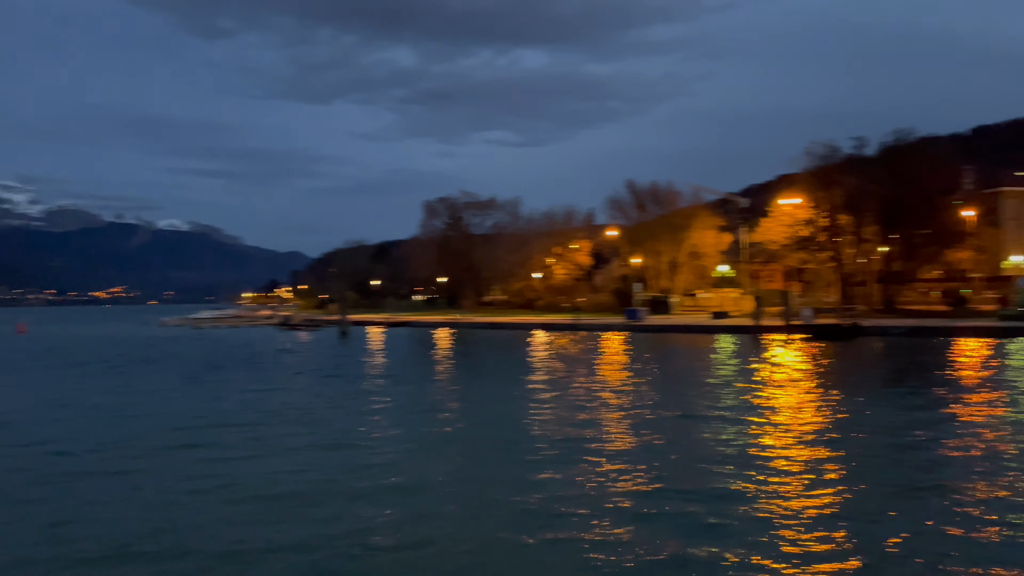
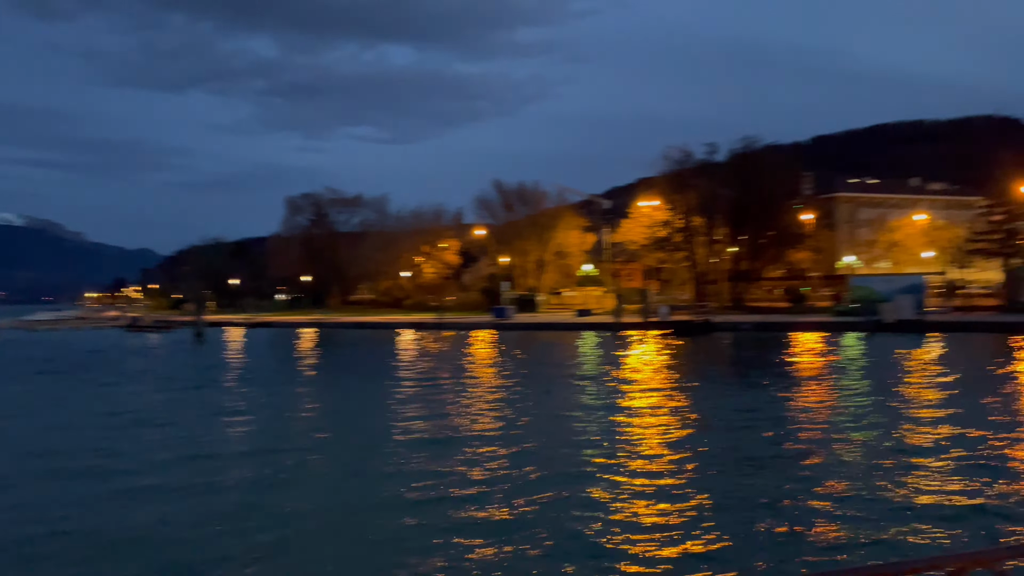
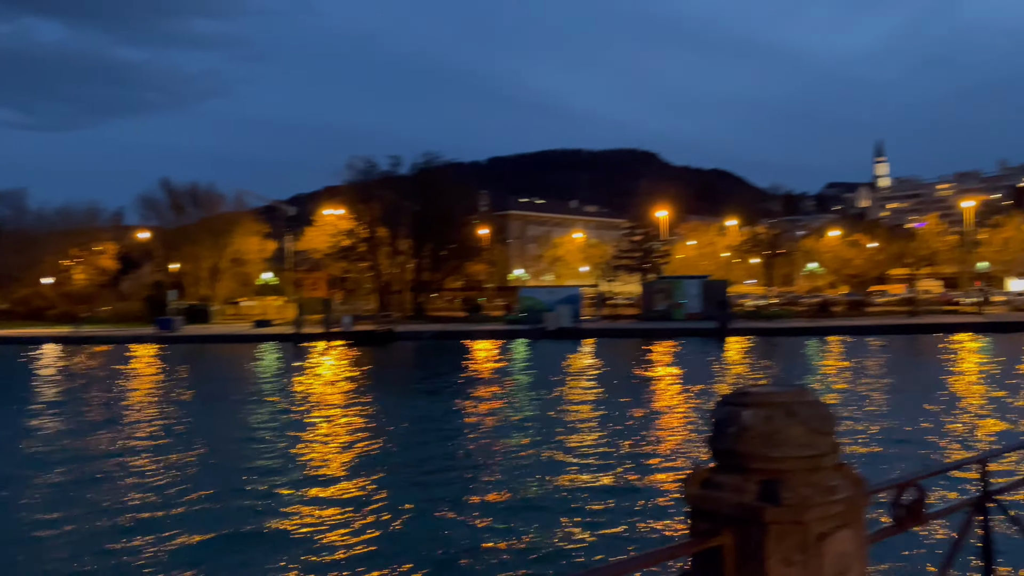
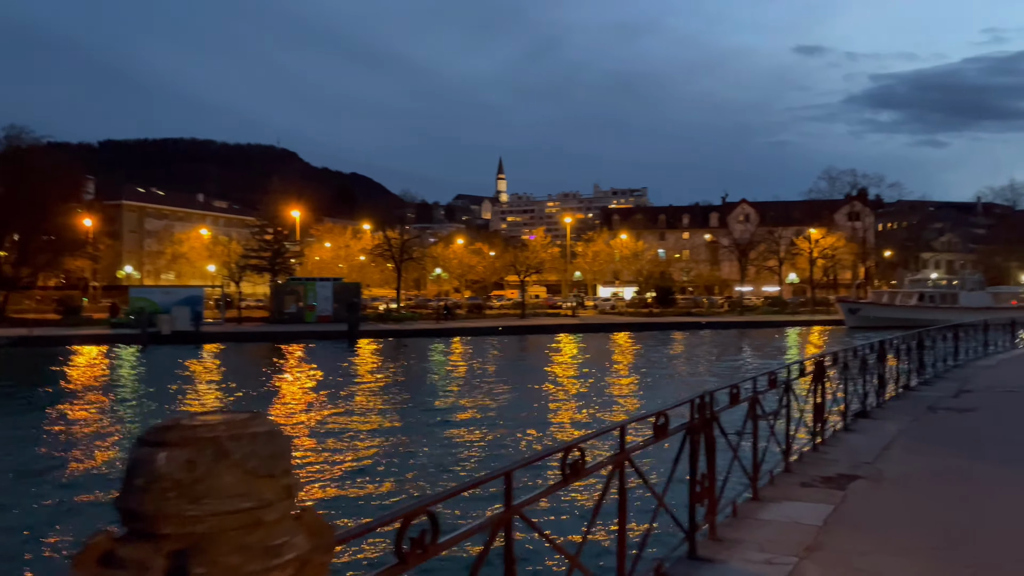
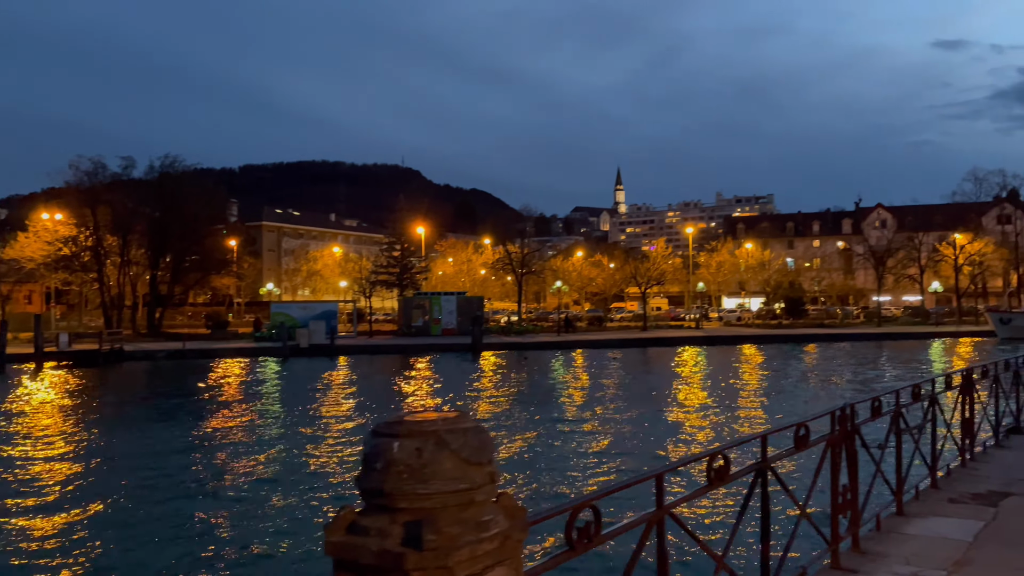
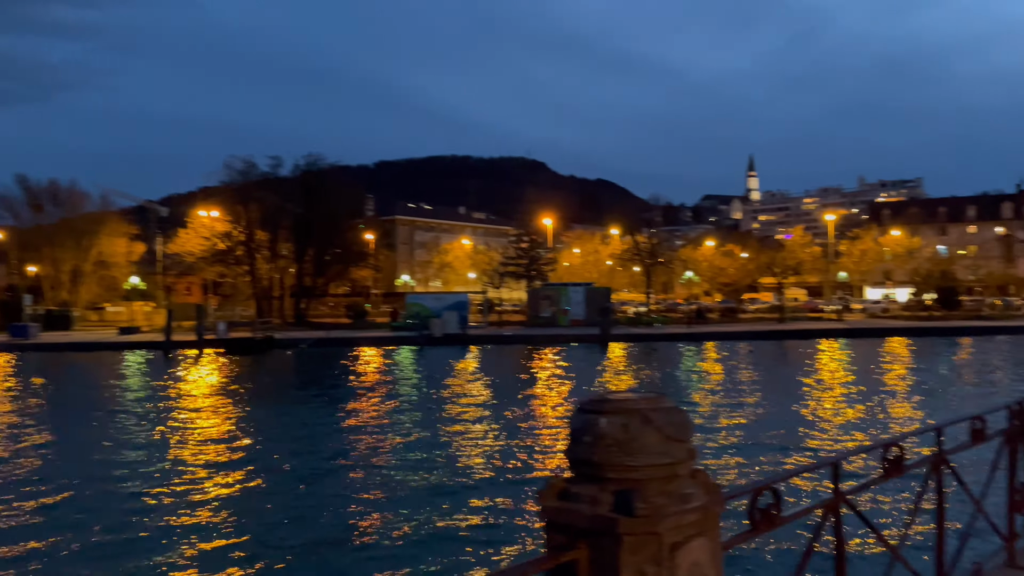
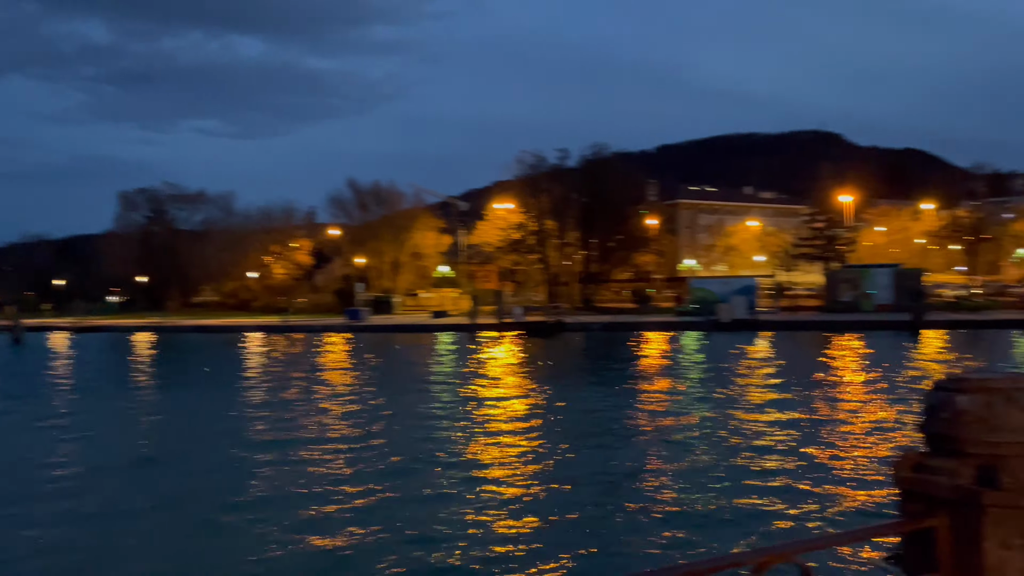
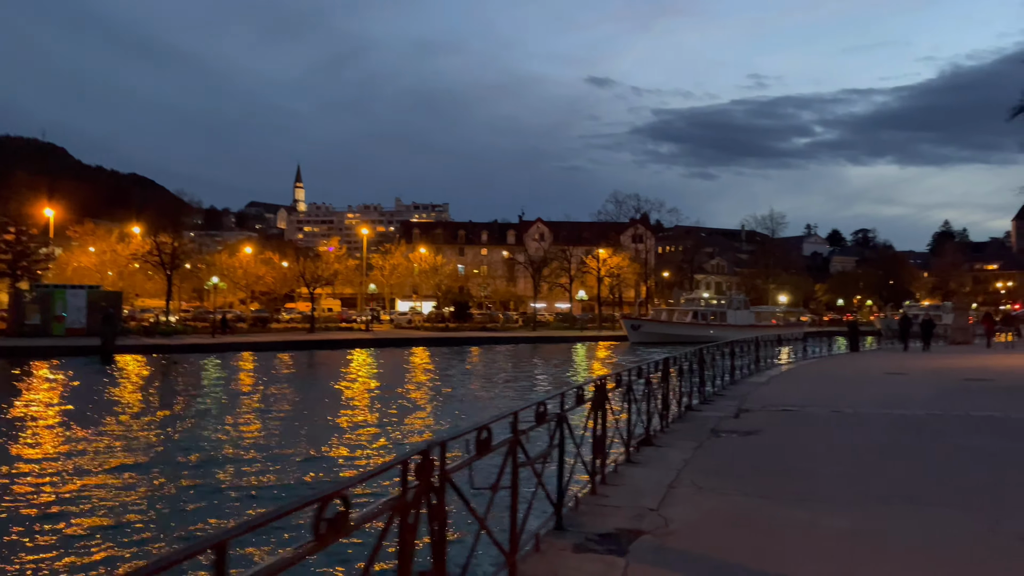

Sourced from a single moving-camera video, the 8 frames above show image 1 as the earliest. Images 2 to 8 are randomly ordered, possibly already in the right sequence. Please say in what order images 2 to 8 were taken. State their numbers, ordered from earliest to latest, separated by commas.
2, 7, 3, 6, 5, 4, 8
